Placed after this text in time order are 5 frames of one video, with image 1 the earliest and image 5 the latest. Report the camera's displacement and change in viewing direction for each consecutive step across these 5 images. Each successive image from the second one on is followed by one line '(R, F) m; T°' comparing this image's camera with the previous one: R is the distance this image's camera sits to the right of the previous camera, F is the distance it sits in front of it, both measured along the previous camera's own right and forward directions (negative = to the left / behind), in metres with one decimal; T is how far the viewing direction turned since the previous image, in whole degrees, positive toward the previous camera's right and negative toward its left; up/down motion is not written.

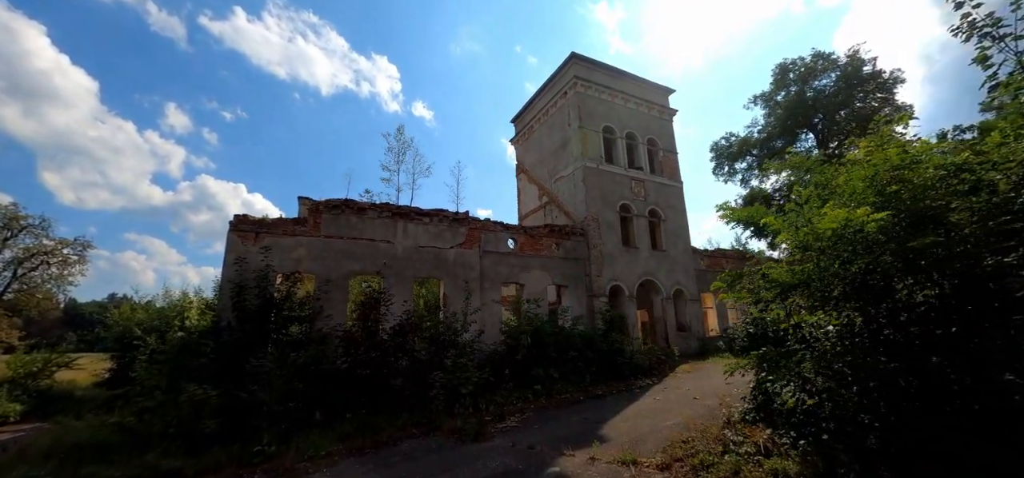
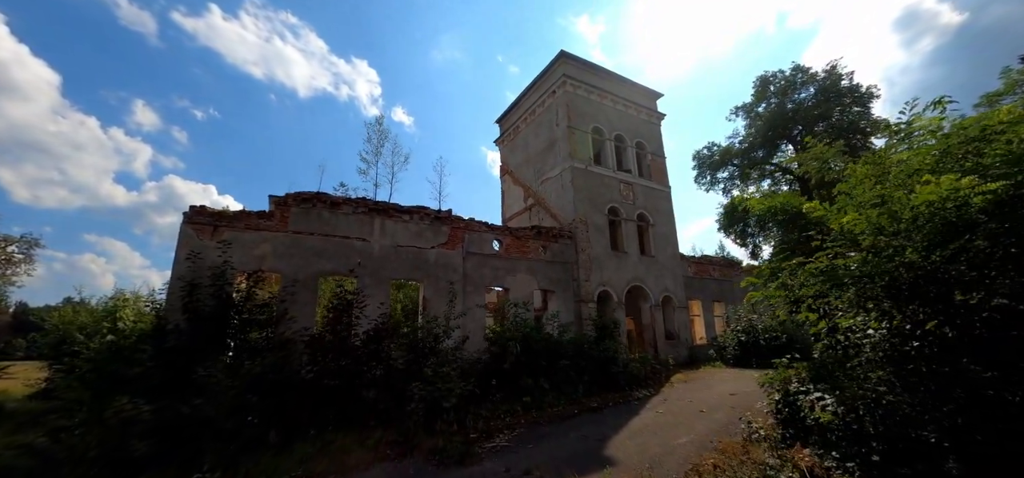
(-0.2, +0.9) m; +3°
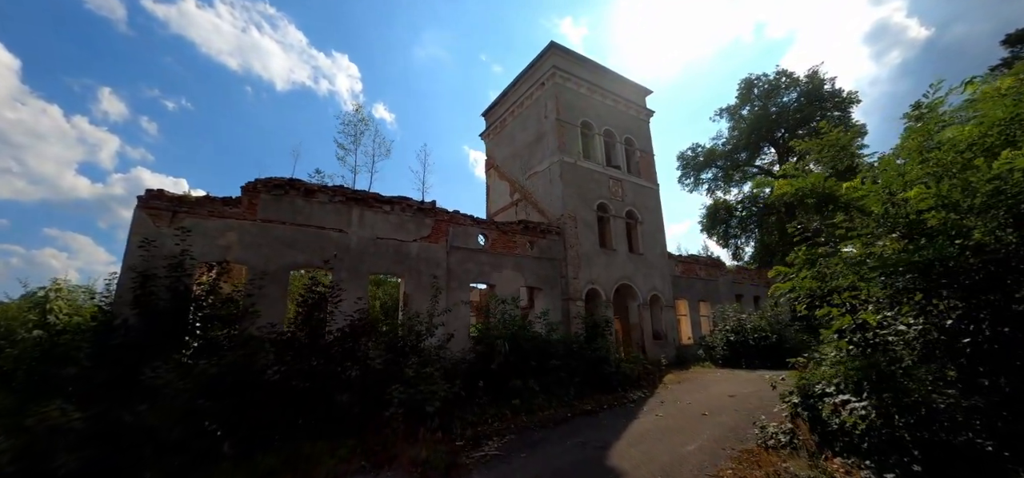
(-0.2, +0.7) m; +3°
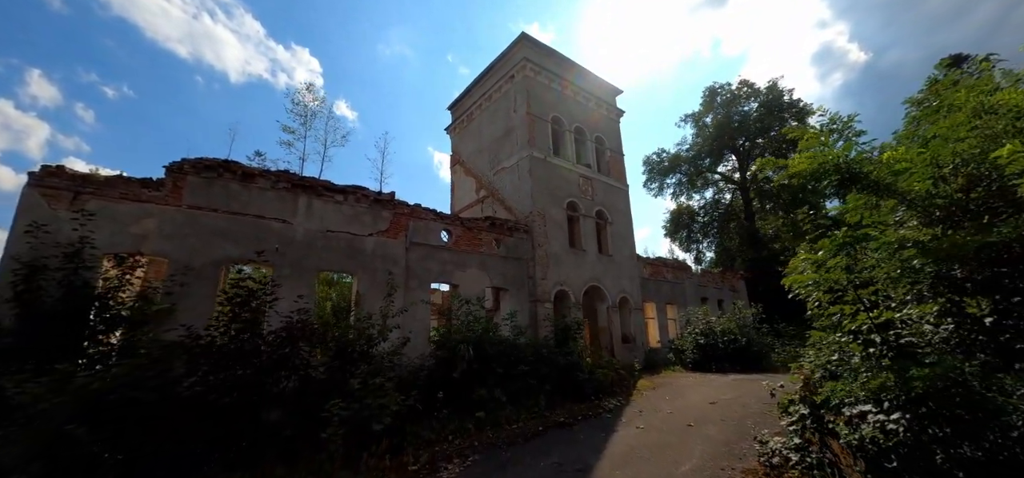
(0.0, +0.9) m; +5°
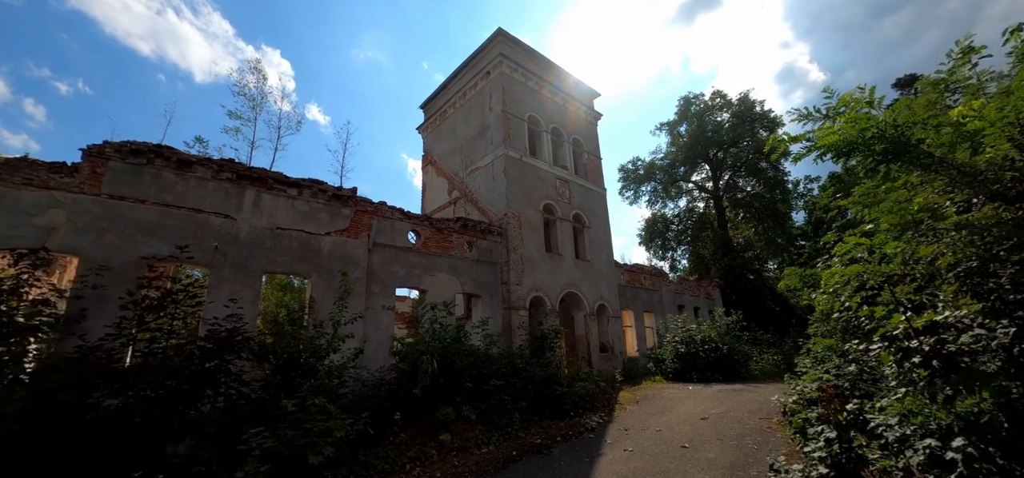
(0.0, +0.9) m; +4°
